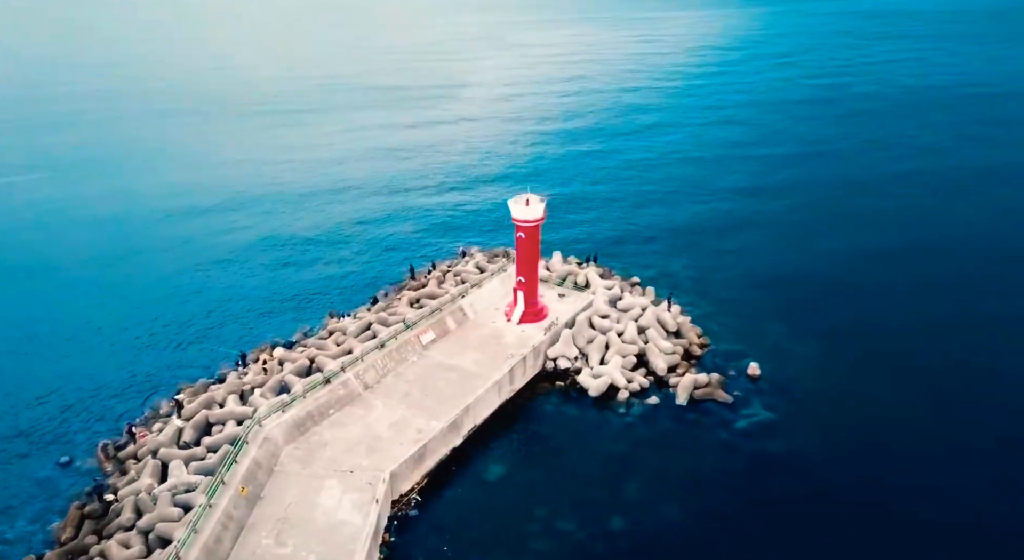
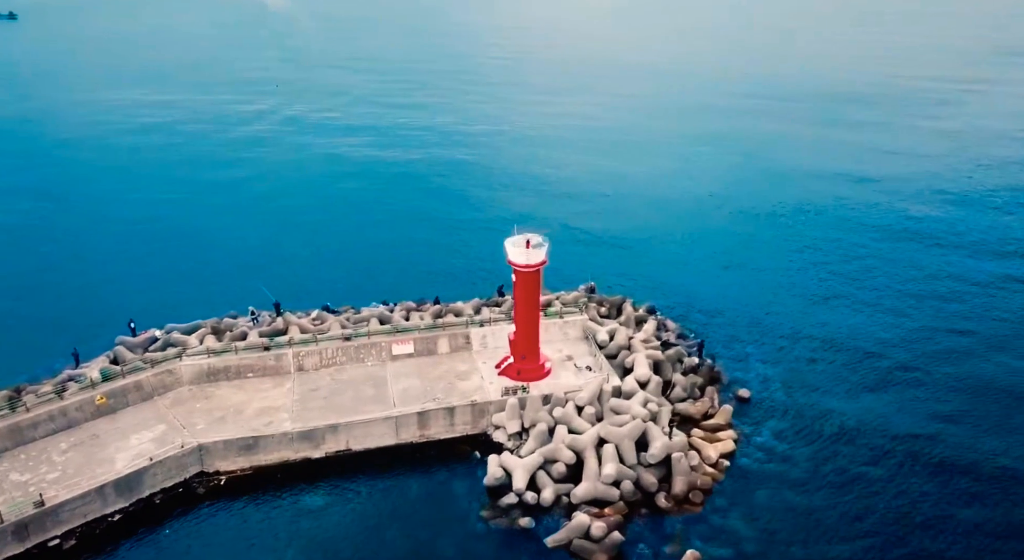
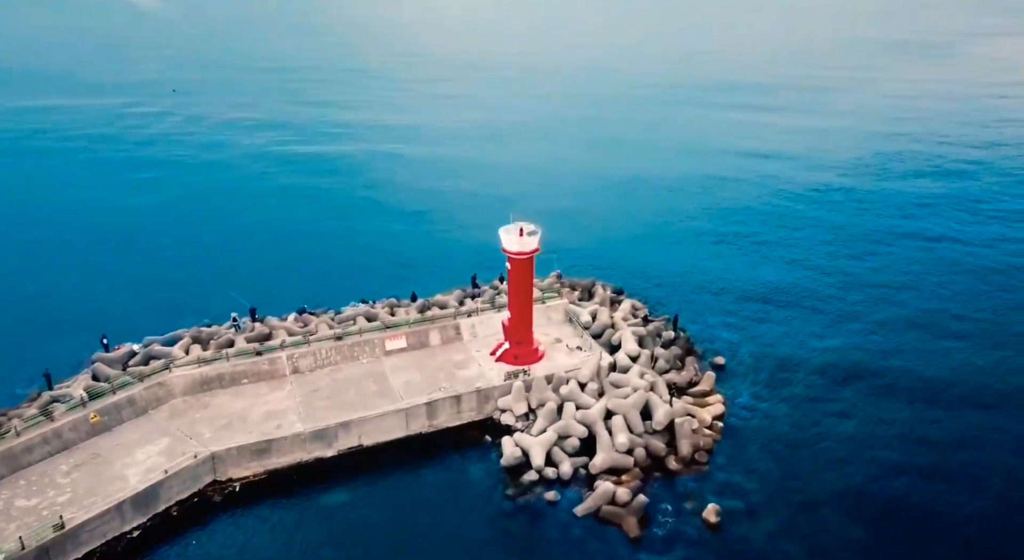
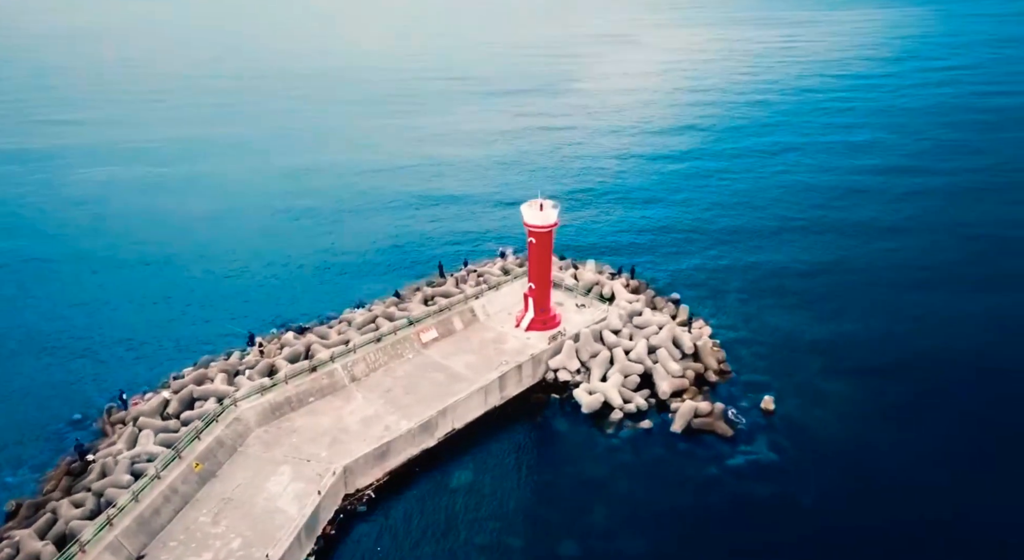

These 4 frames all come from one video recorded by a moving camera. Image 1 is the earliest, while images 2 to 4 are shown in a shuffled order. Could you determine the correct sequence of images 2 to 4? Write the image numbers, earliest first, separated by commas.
4, 3, 2
